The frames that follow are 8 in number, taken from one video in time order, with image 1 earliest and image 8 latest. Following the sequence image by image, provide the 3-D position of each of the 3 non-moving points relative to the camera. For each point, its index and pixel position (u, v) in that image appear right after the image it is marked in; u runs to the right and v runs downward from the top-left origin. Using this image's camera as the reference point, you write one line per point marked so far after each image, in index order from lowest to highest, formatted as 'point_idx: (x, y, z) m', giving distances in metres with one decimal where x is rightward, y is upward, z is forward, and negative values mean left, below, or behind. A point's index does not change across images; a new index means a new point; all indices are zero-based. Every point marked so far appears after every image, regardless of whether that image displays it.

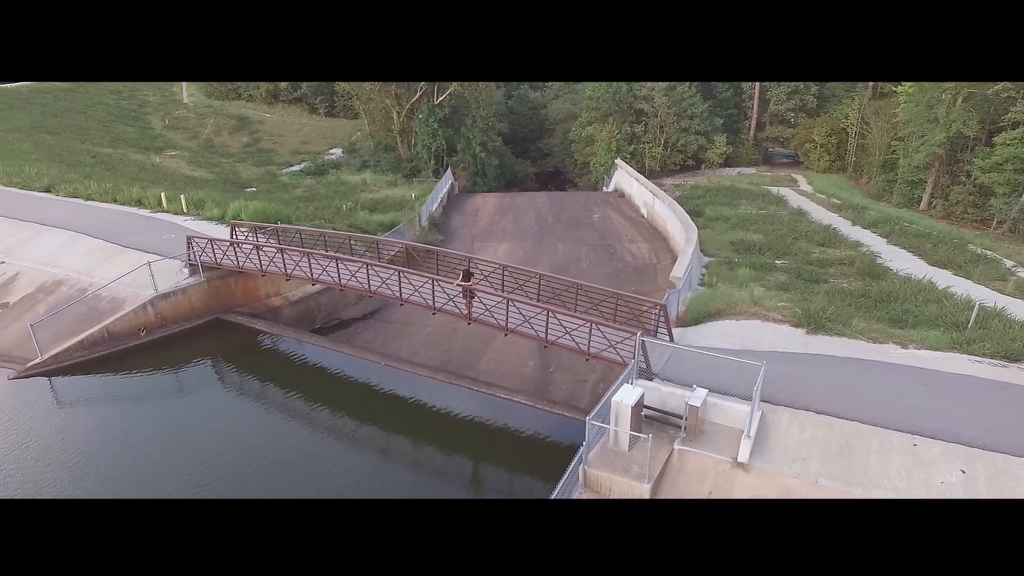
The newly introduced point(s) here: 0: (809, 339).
0: (+5.9, -1.0, +12.4) m
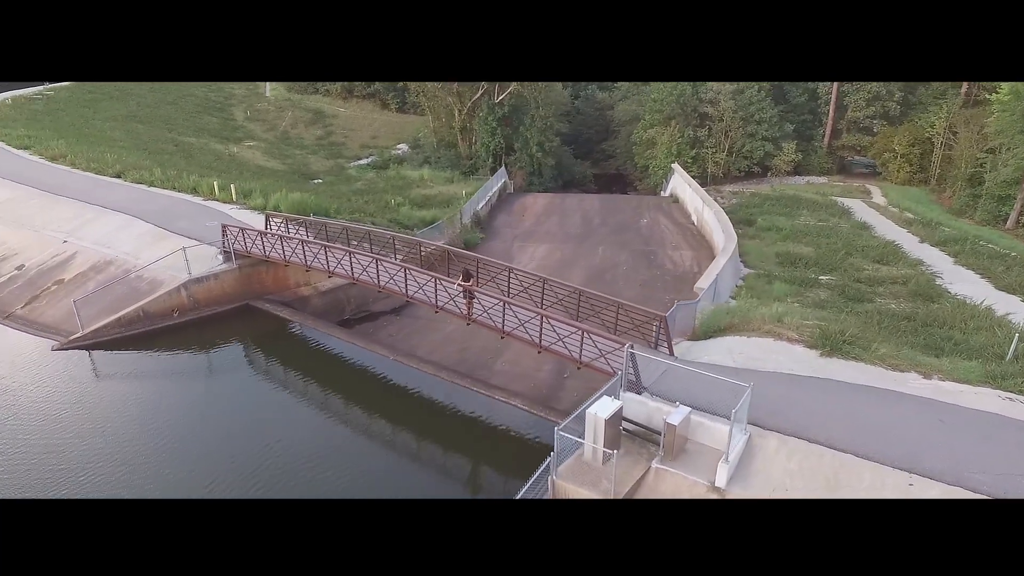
0: (+5.8, -1.4, +11.7) m
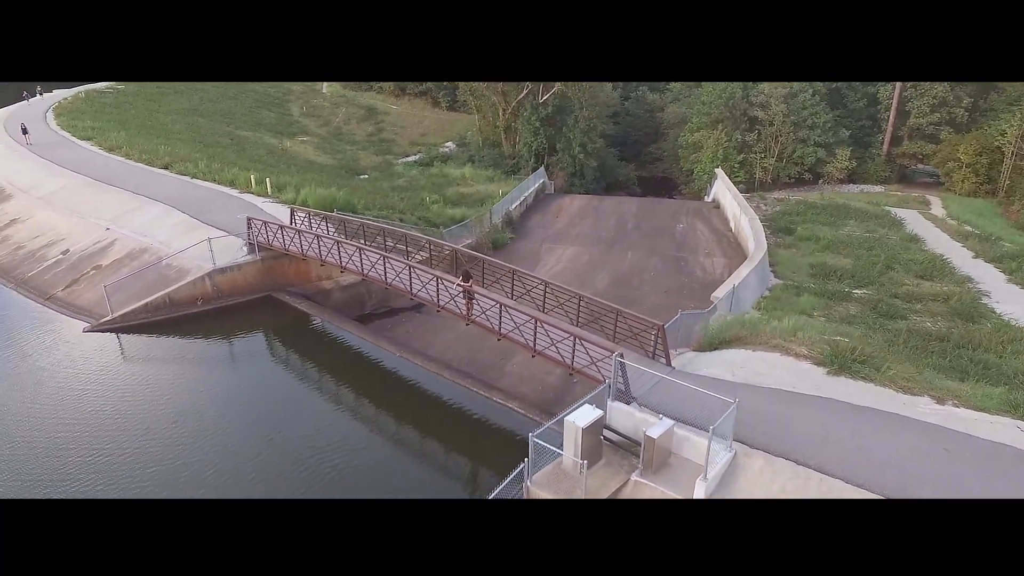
0: (+5.7, -1.7, +11.2) m
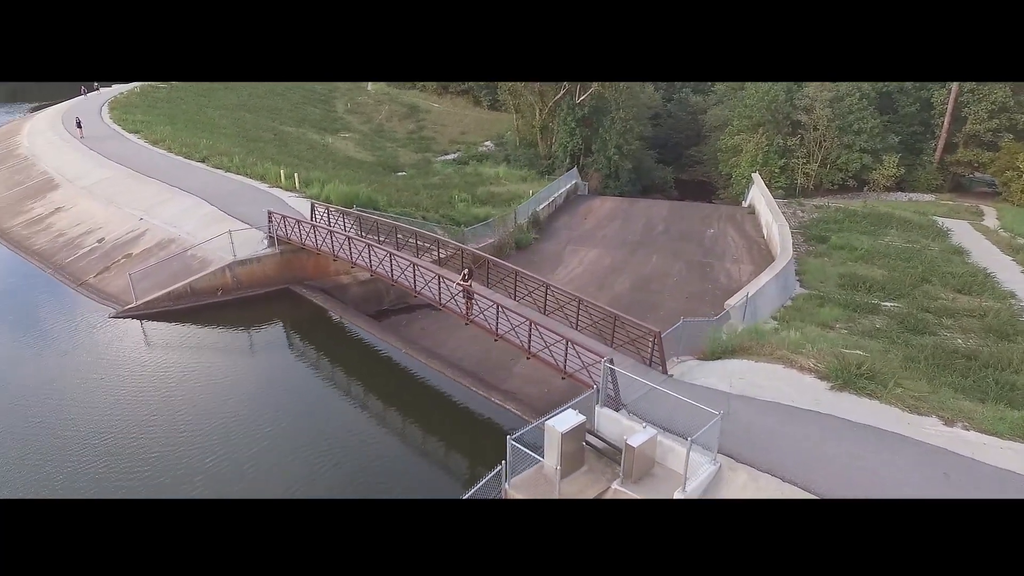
0: (+5.5, -1.9, +10.8) m
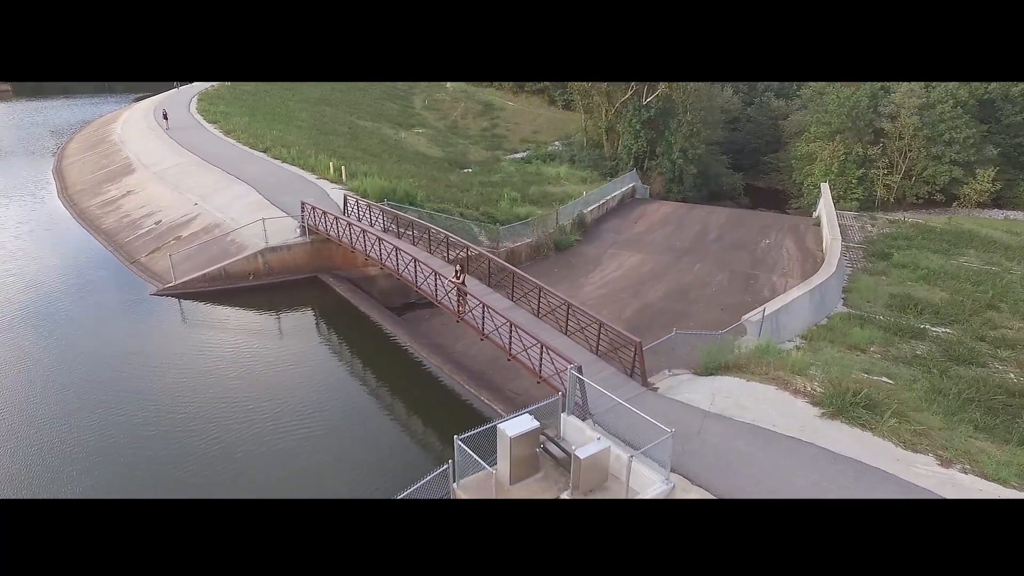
0: (+5.0, -2.2, +10.1) m
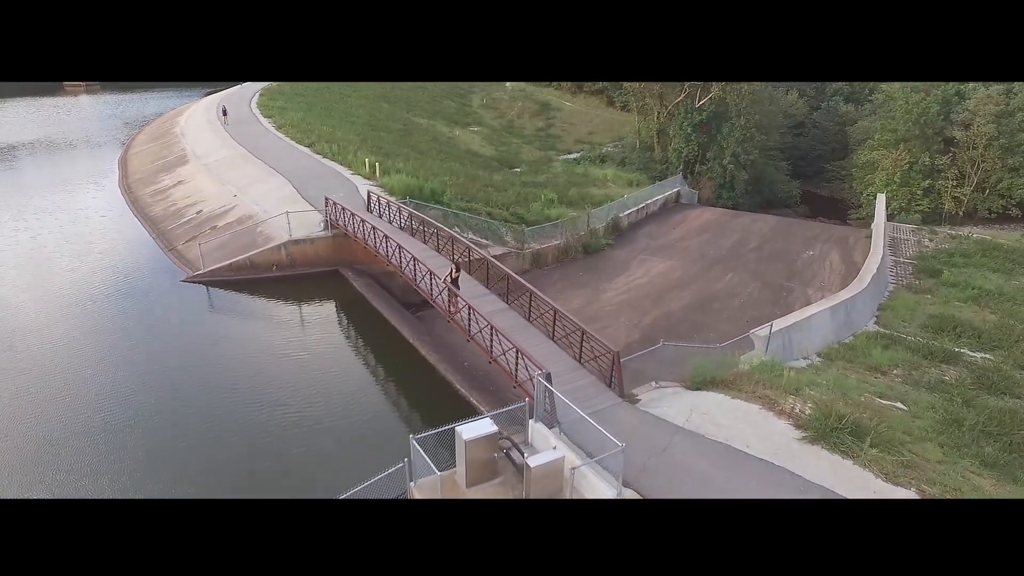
0: (+4.4, -2.5, +9.6) m
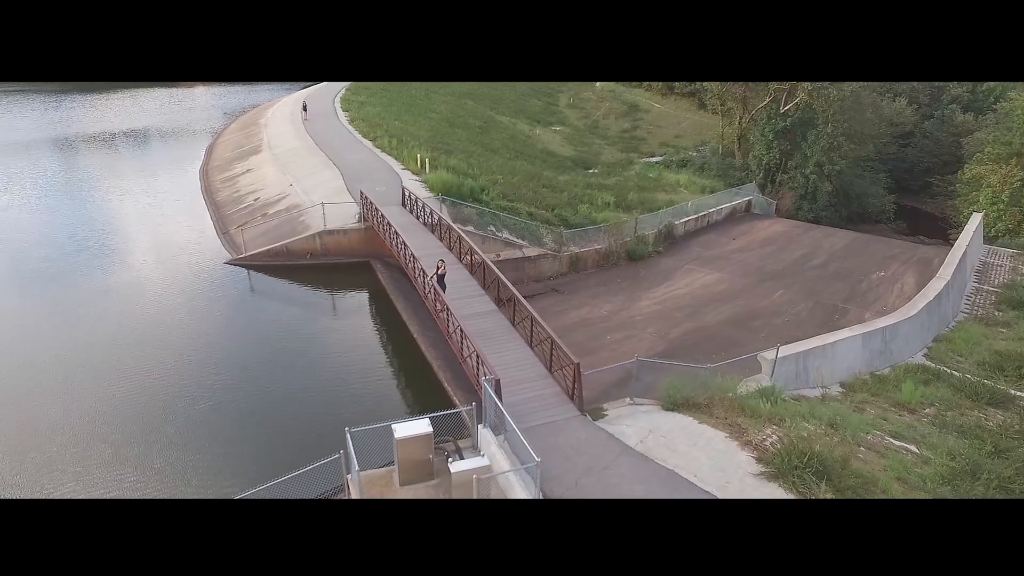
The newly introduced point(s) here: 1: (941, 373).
0: (+3.4, -2.8, +8.9) m
1: (+10.8, -2.1, +15.6) m
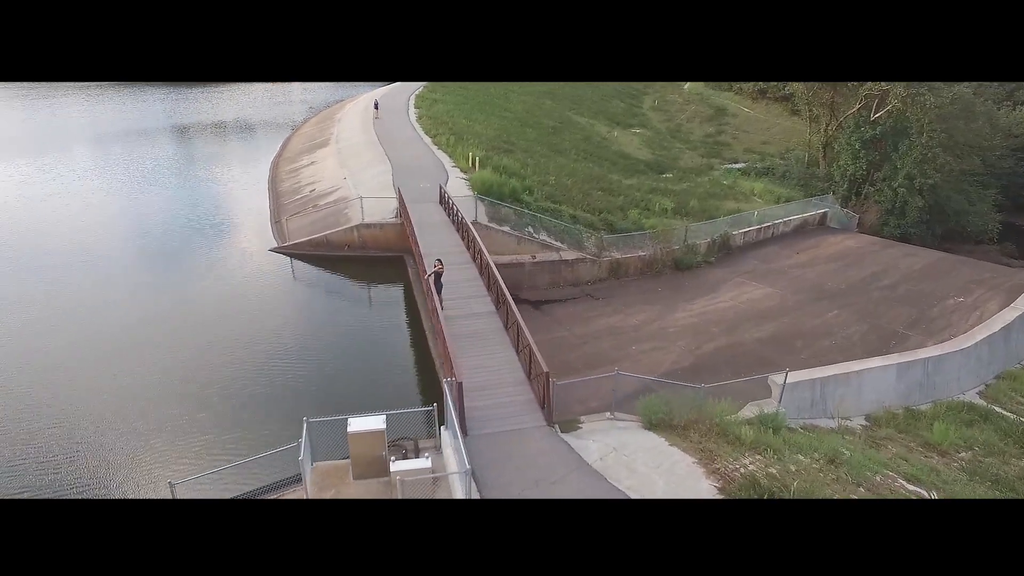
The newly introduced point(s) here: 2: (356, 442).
0: (+2.6, -3.0, +8.4) m
1: (+10.8, -2.8, +14.1) m
2: (-2.3, -2.3, +9.1) m
